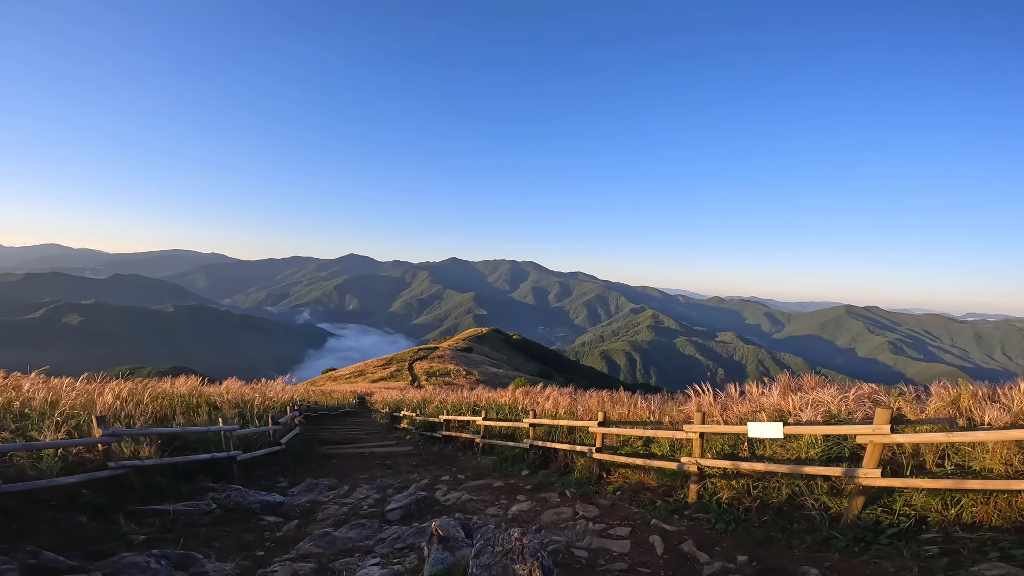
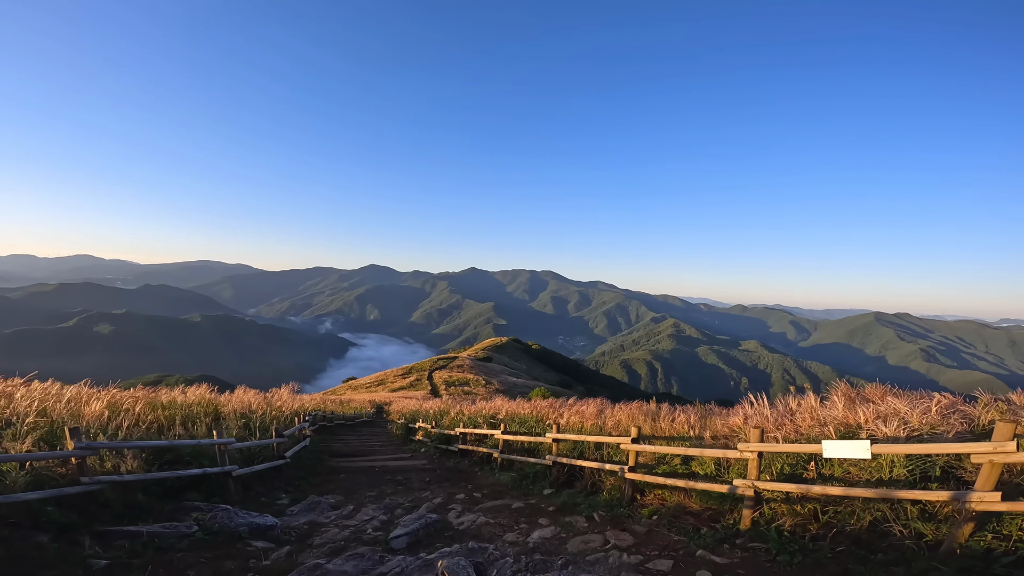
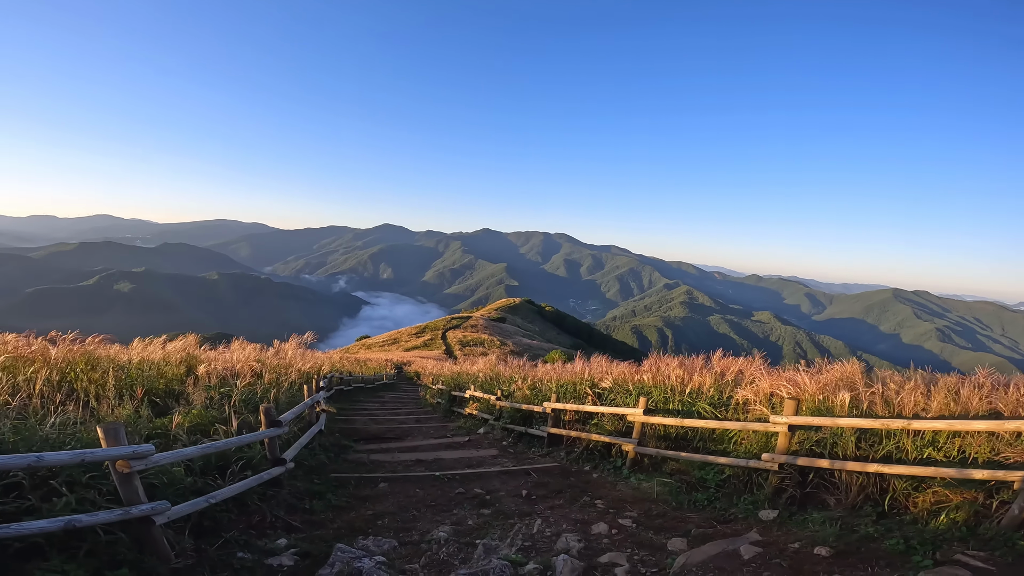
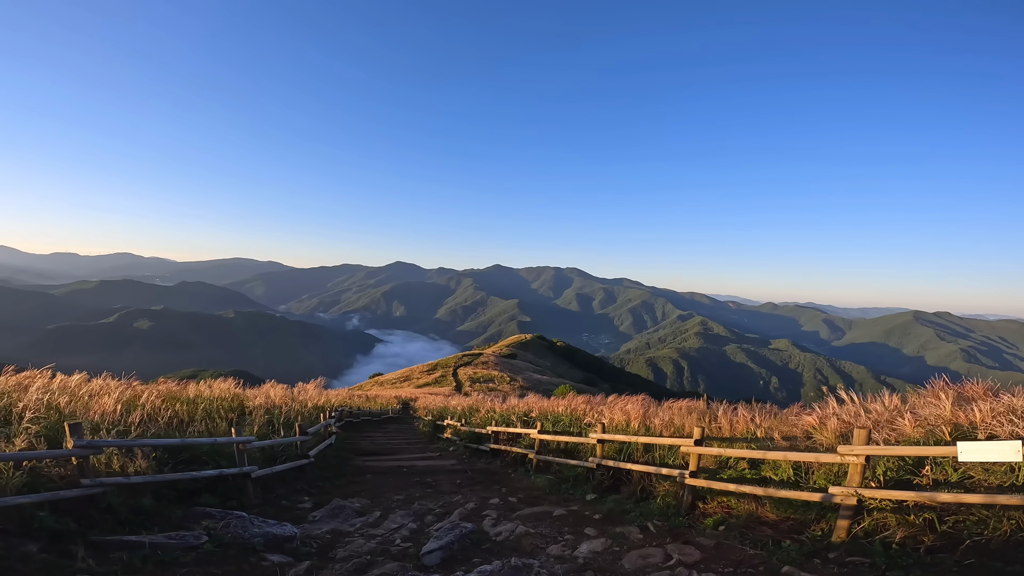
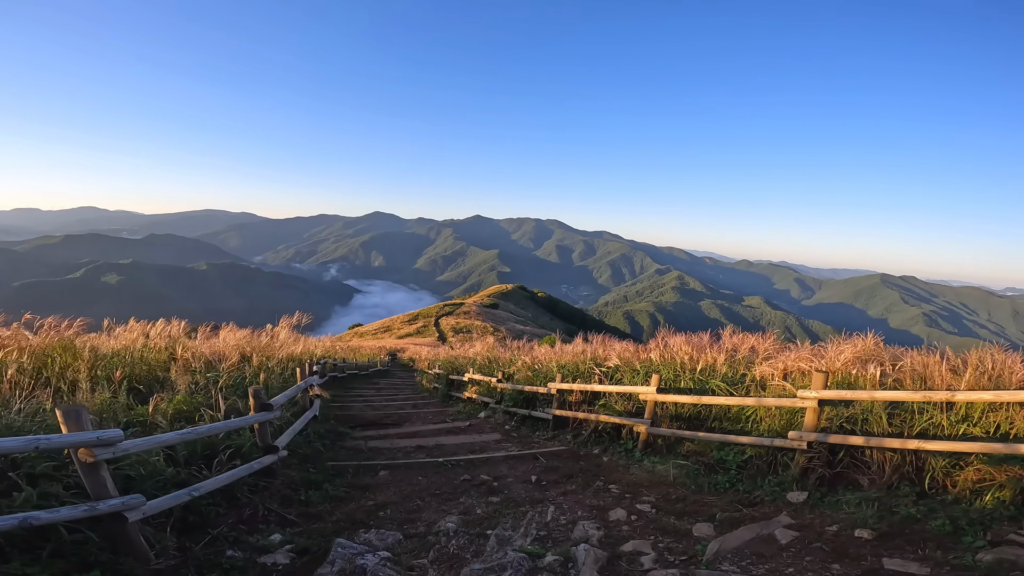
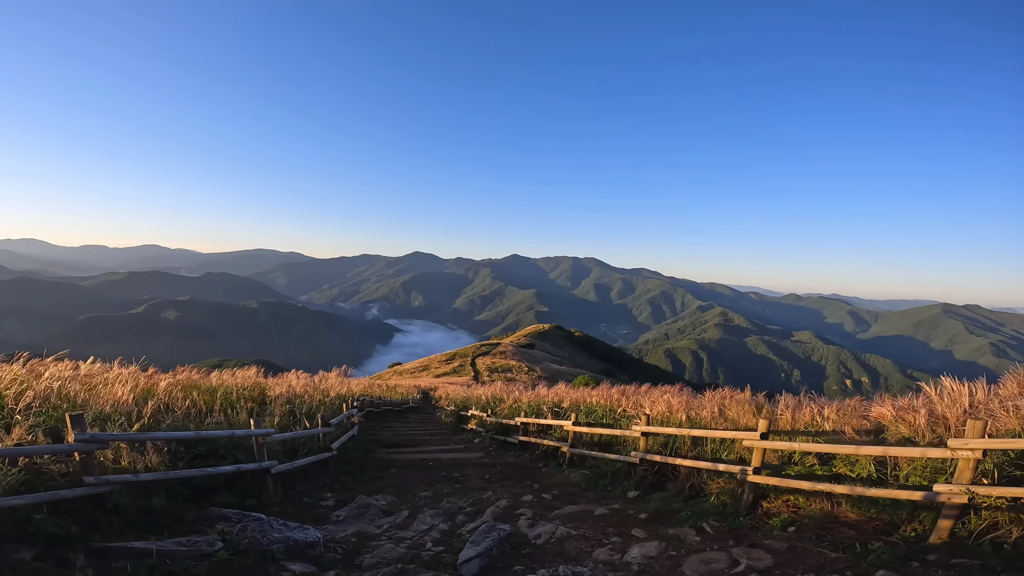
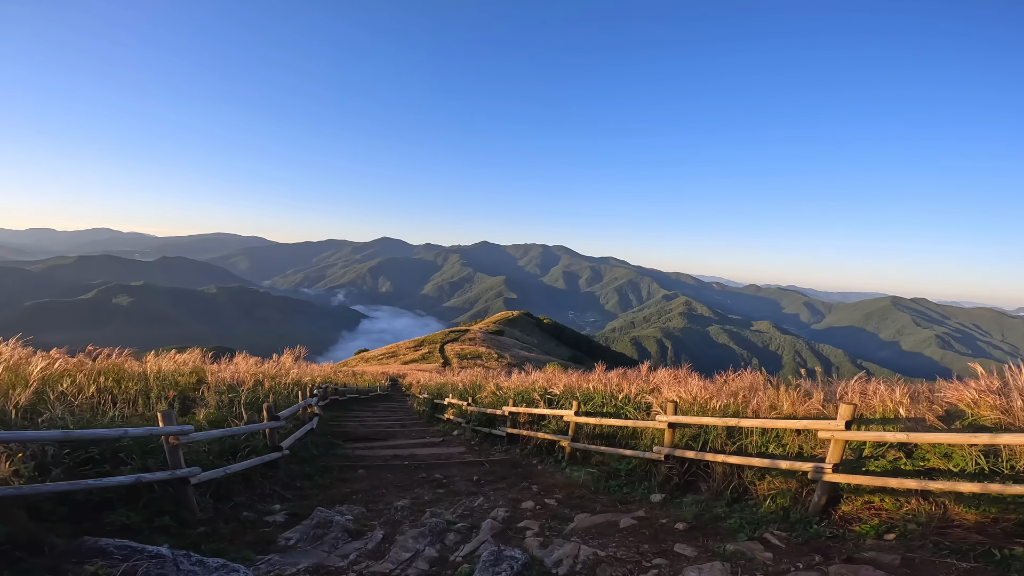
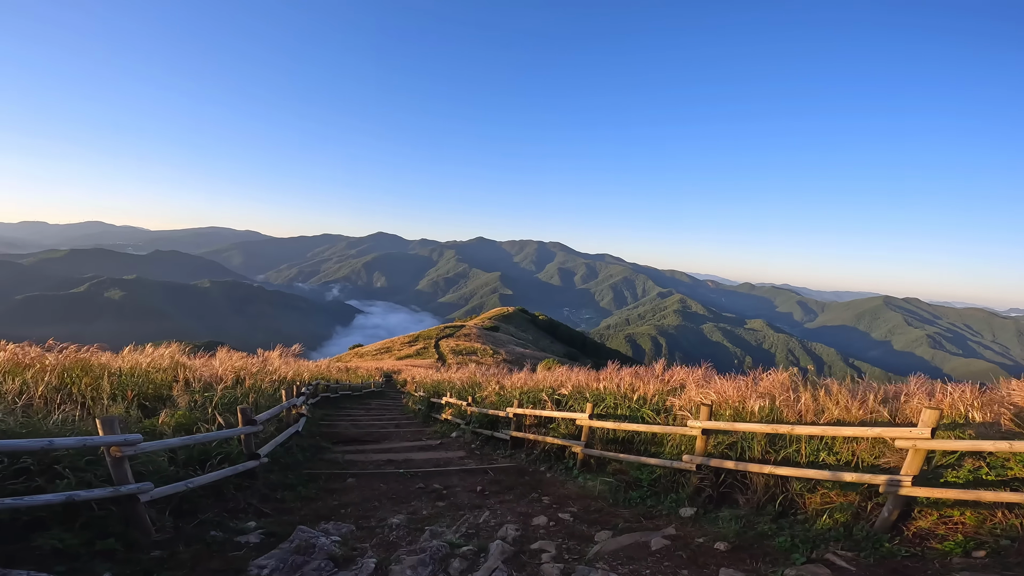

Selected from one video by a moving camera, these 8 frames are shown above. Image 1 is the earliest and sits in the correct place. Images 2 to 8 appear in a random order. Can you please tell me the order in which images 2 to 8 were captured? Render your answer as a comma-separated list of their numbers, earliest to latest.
2, 4, 6, 7, 8, 3, 5
